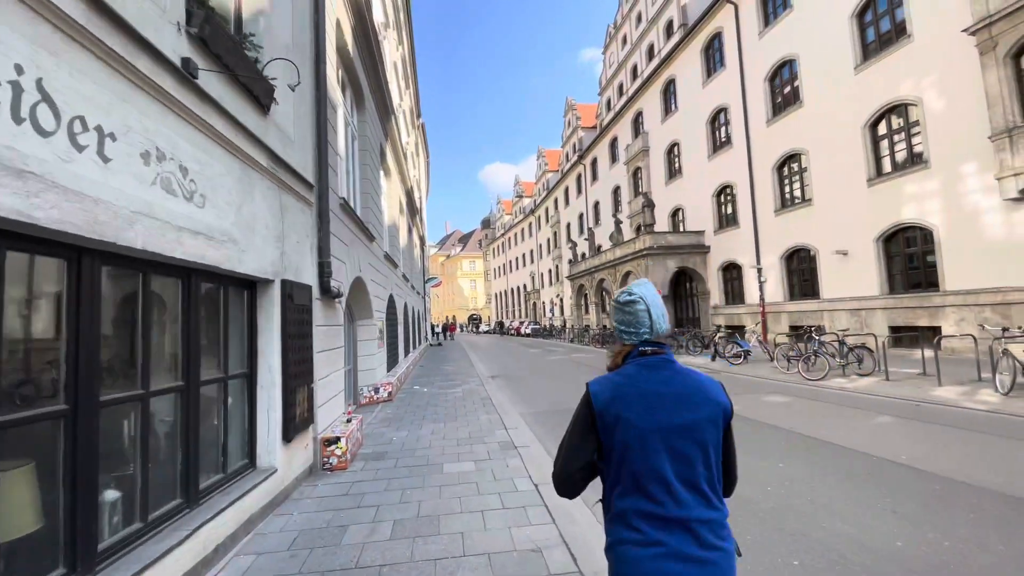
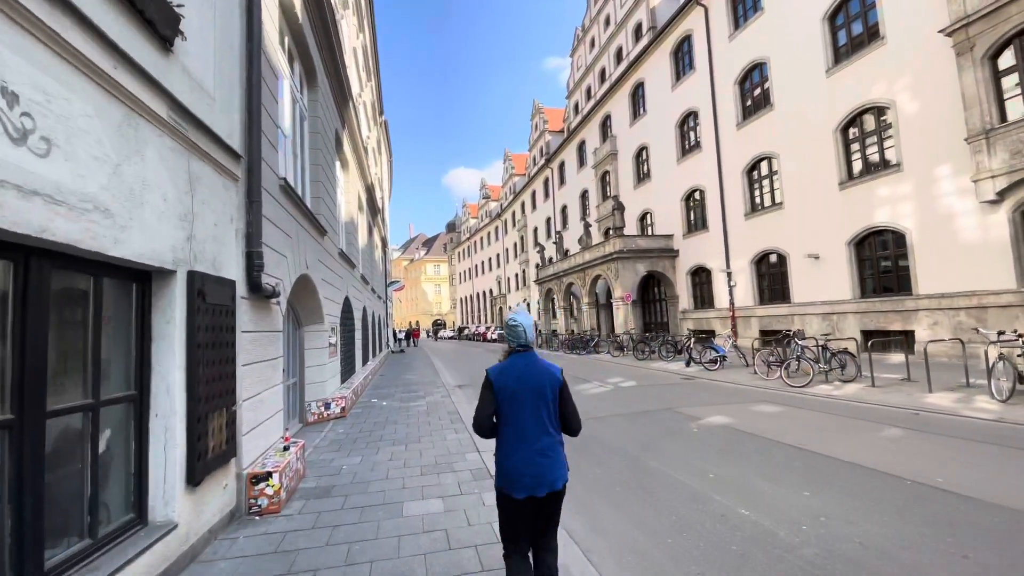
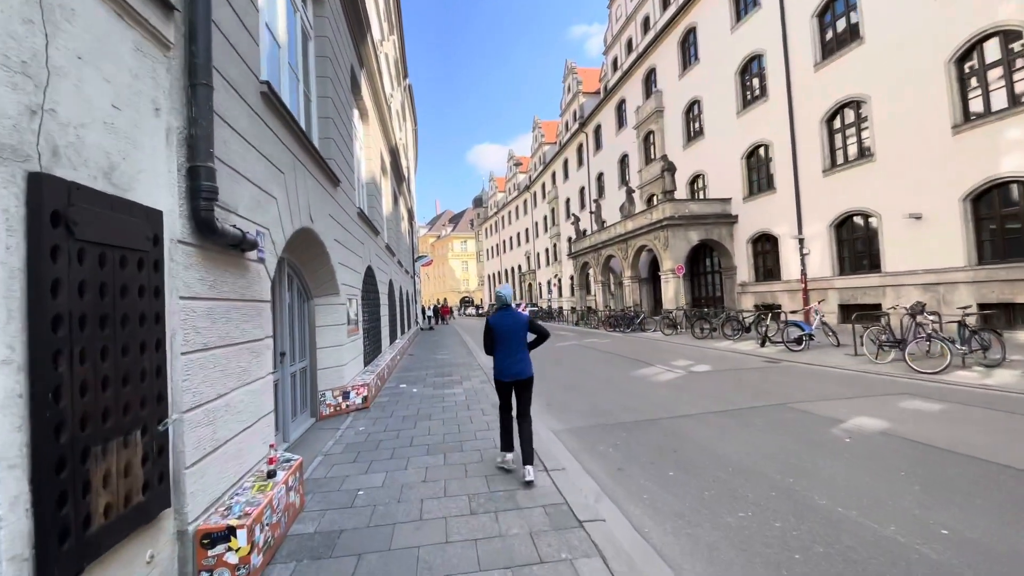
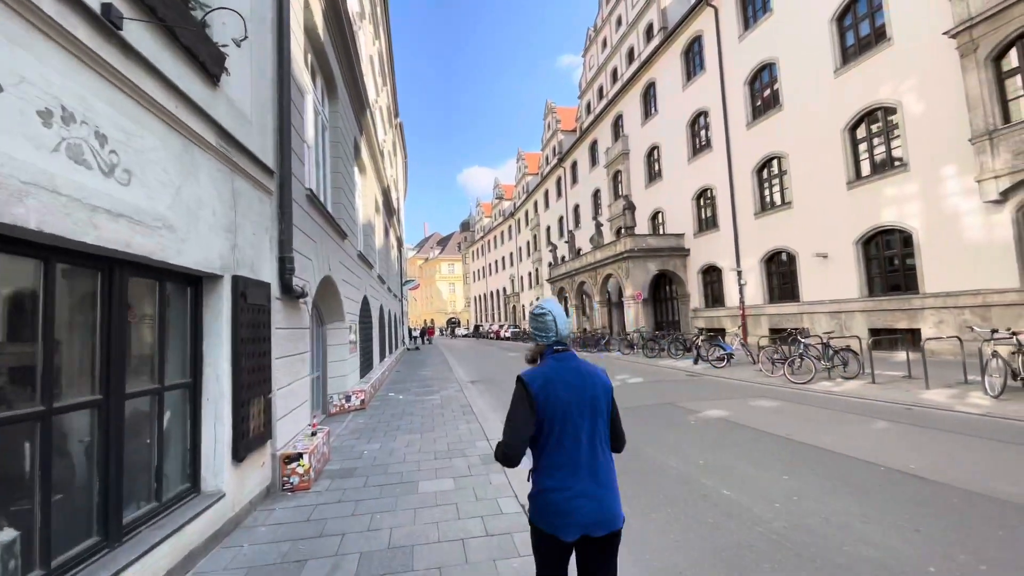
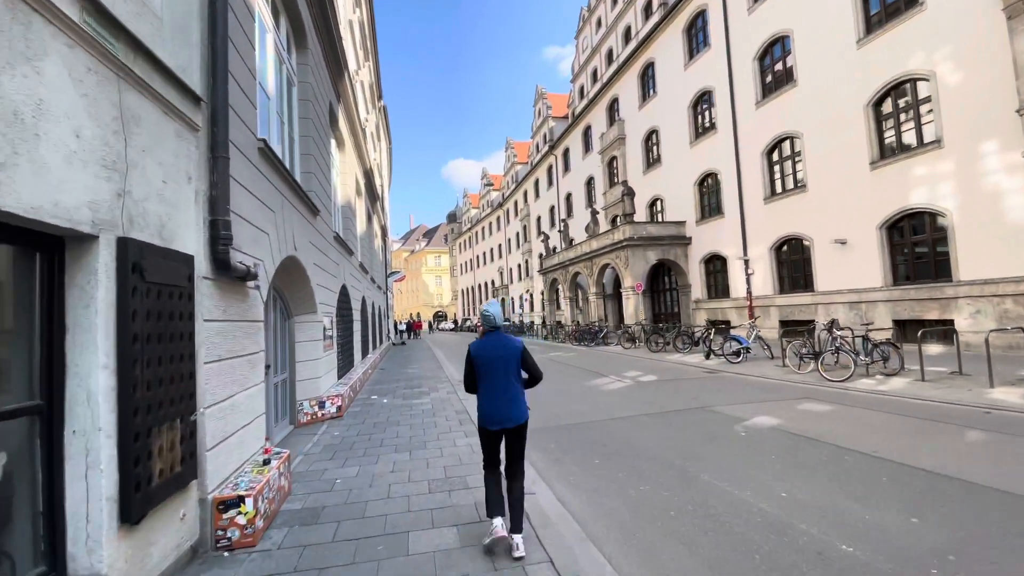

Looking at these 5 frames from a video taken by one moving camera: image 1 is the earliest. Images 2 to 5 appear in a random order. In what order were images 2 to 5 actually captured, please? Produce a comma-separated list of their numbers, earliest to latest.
4, 2, 5, 3
